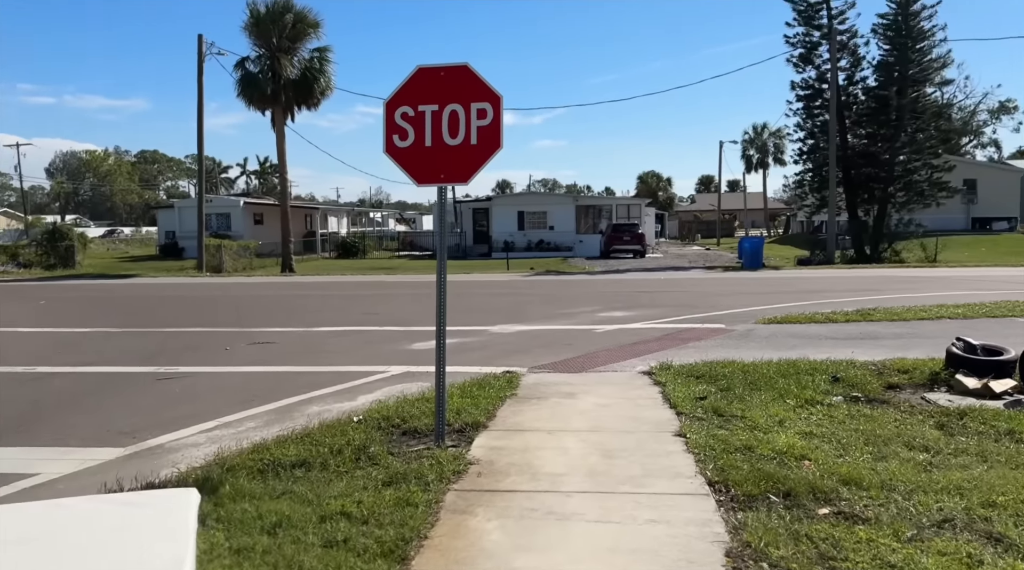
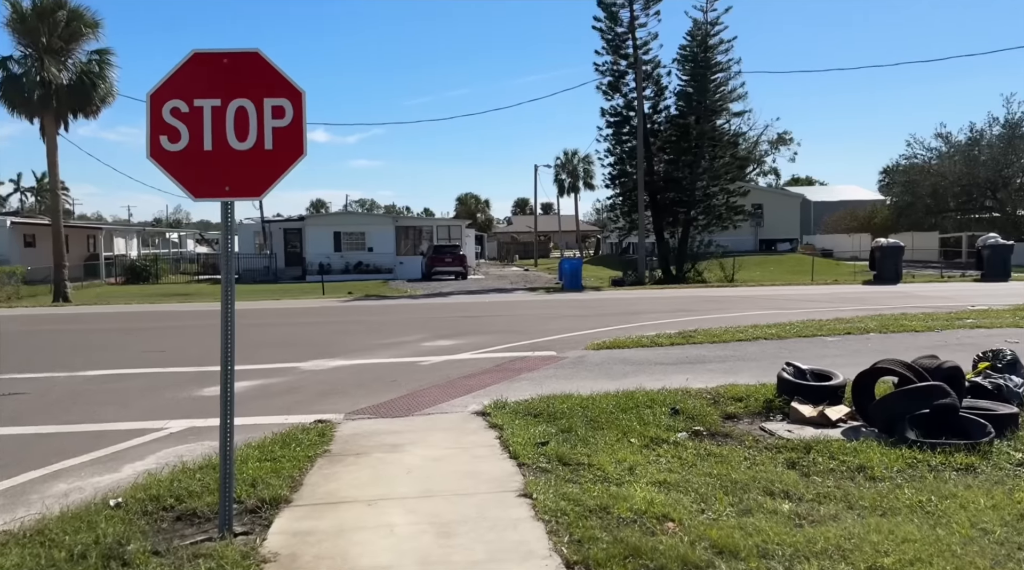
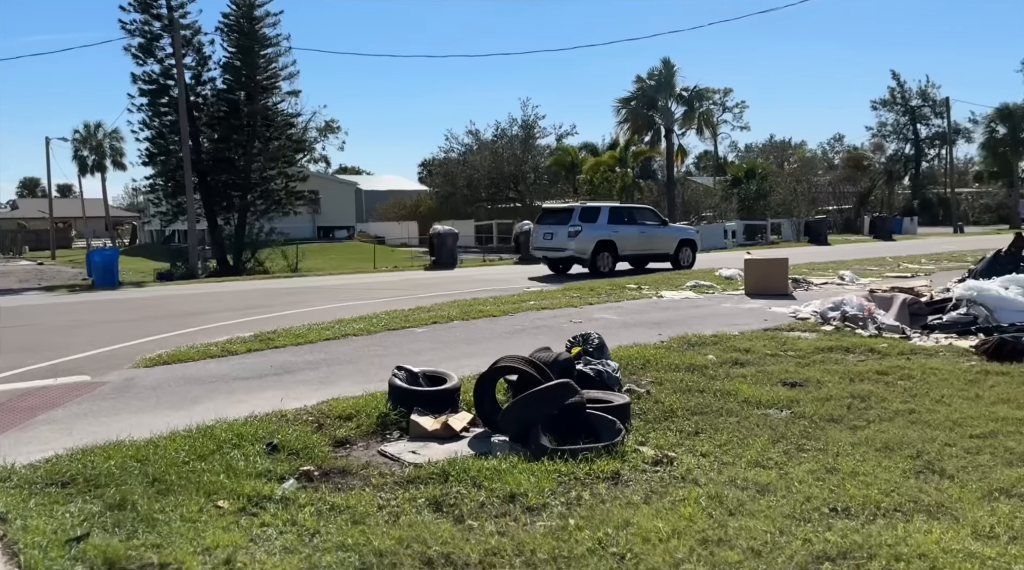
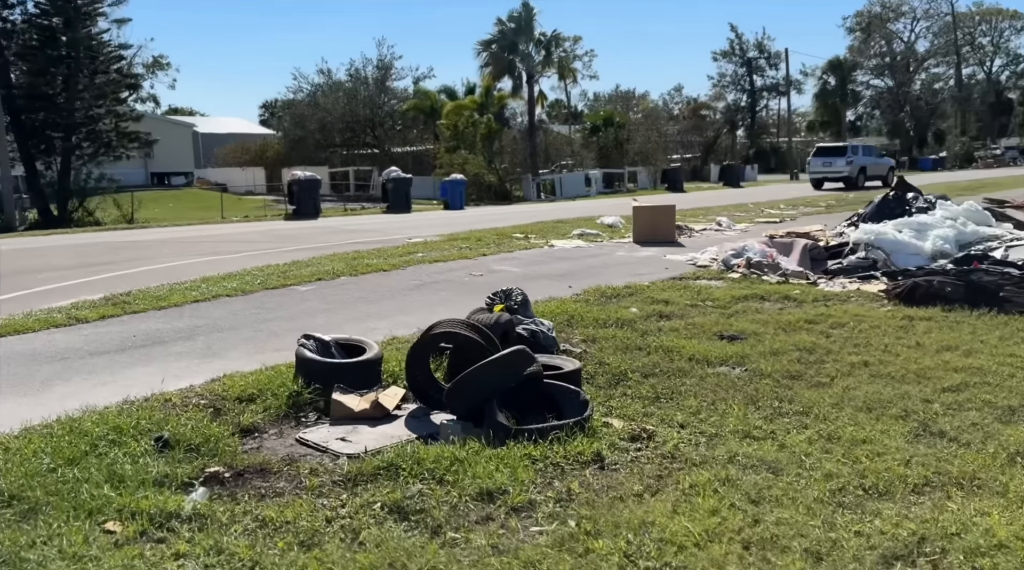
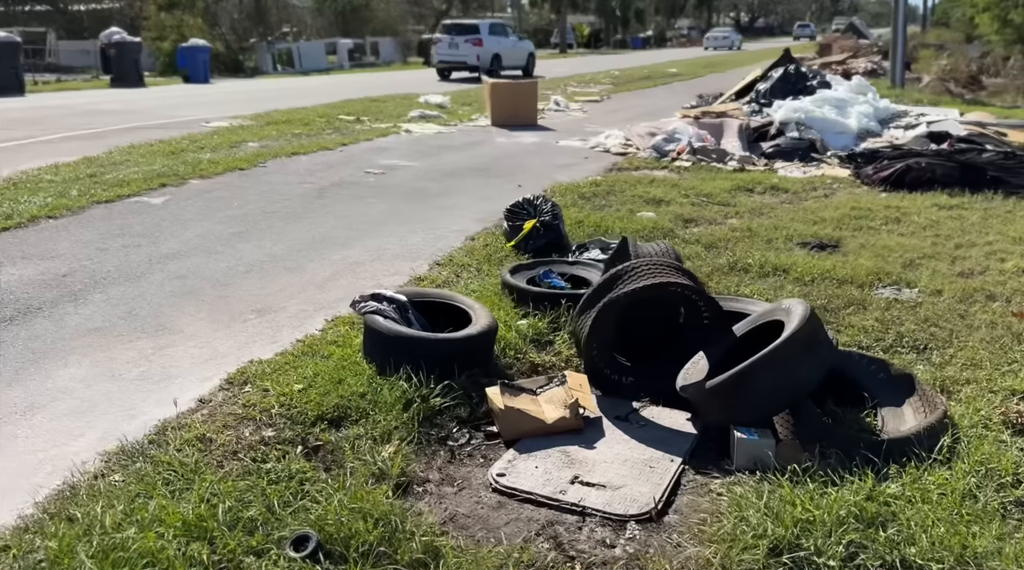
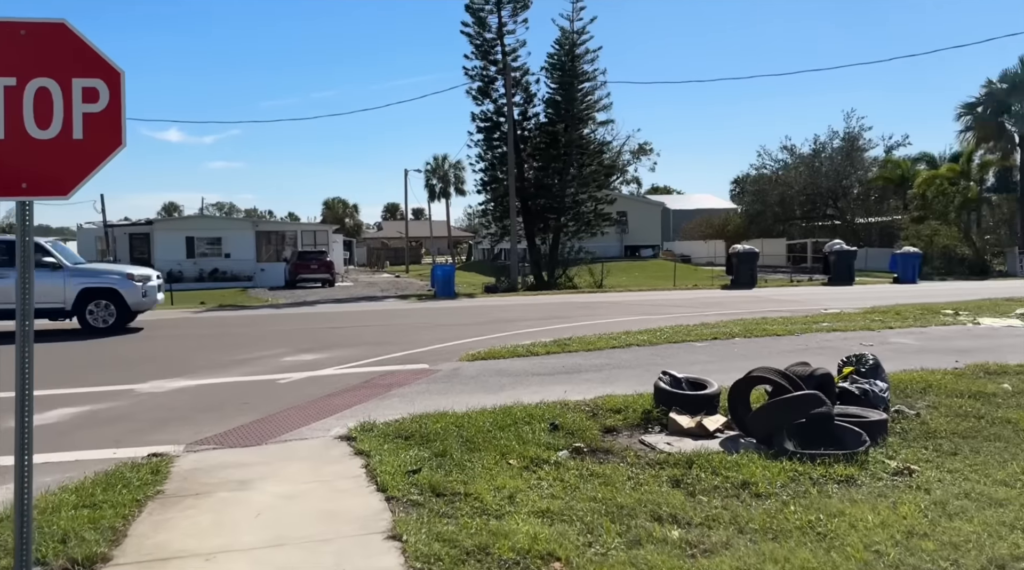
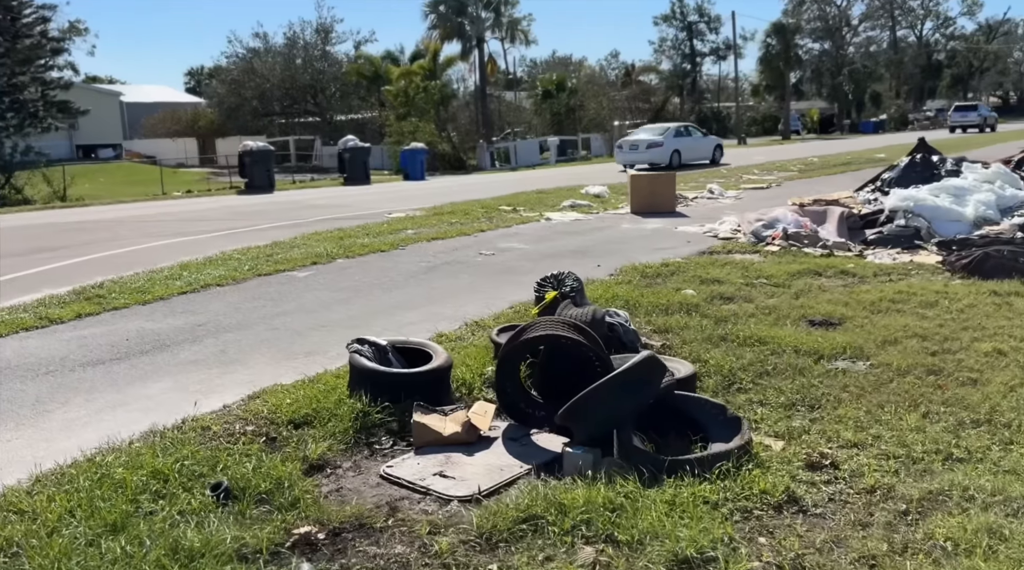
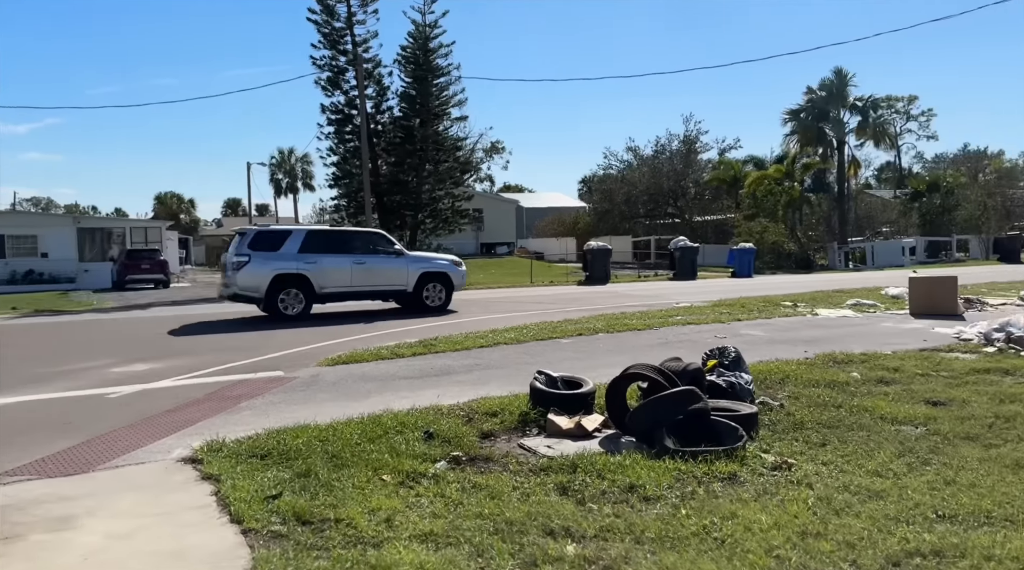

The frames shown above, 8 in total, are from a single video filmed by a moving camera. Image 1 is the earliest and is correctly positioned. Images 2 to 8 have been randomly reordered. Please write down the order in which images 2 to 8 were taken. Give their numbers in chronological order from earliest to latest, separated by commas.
2, 6, 8, 3, 4, 7, 5
